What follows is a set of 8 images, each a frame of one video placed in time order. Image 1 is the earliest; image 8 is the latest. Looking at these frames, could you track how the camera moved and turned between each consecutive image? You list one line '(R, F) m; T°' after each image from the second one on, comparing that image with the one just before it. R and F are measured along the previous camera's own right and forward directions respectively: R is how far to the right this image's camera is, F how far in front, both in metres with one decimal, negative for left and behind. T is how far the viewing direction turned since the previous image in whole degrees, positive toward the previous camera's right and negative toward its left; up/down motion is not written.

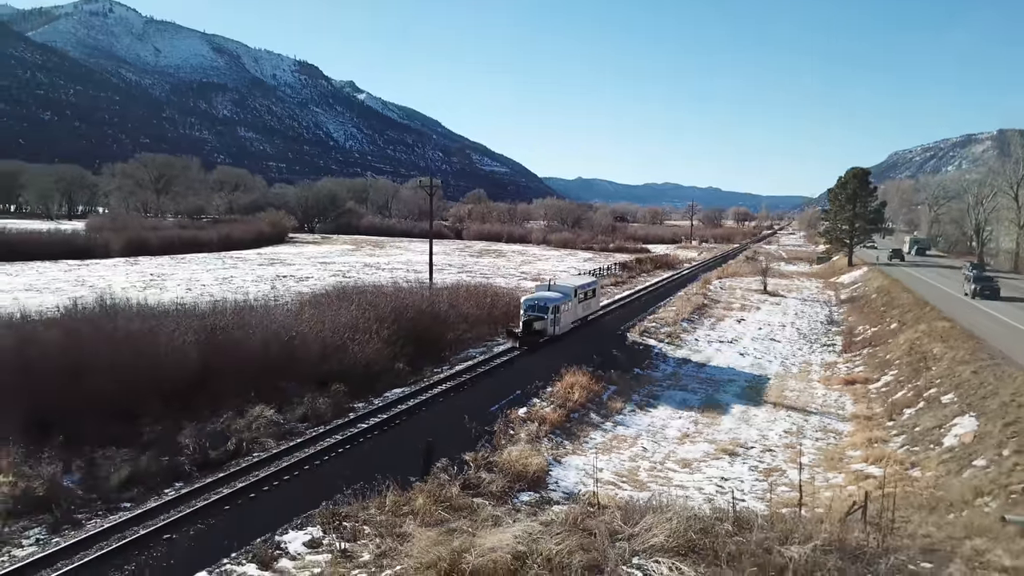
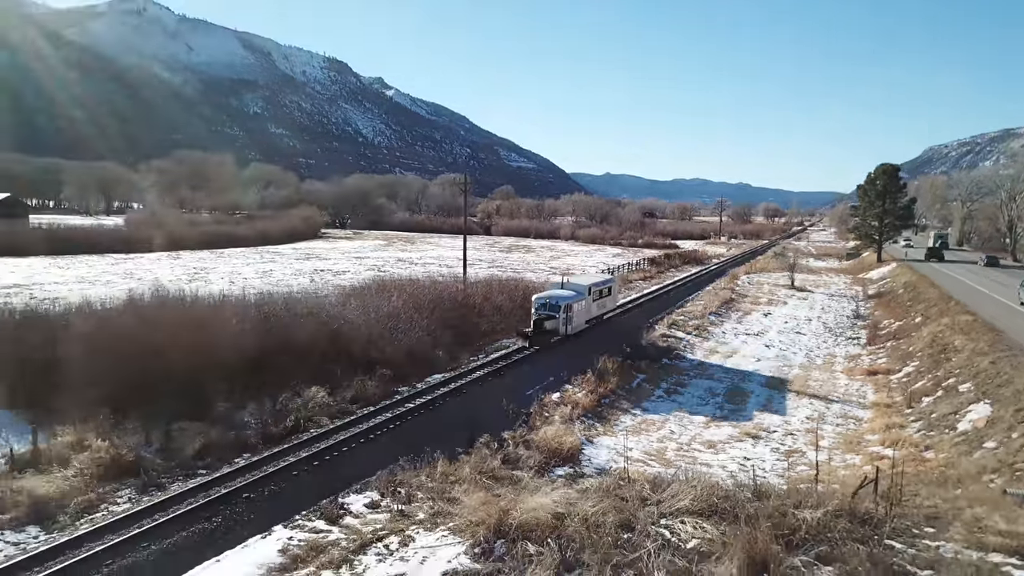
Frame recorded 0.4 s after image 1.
(-0.2, -1.2) m; -2°
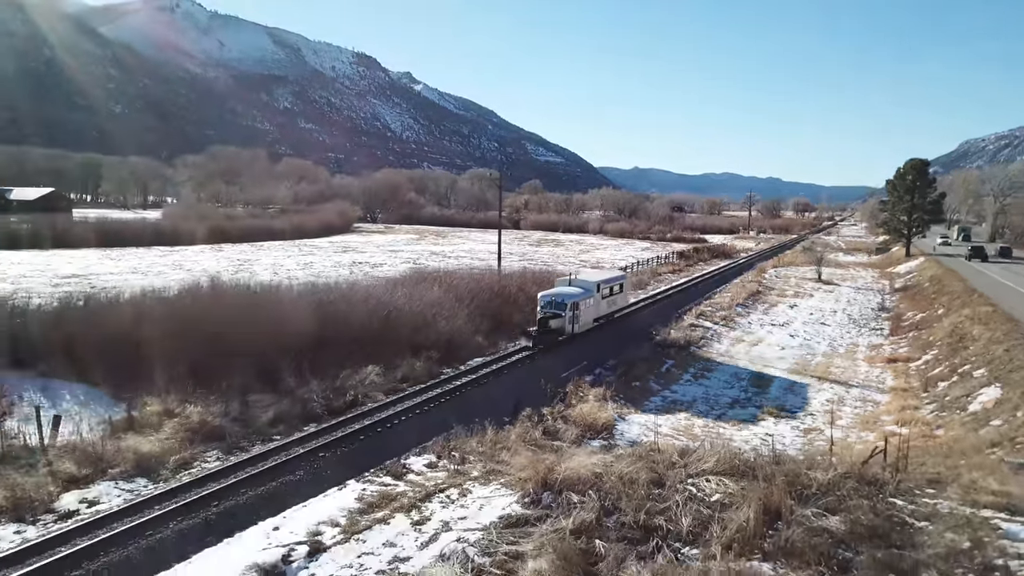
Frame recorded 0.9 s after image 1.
(-0.3, -1.5) m; -2°
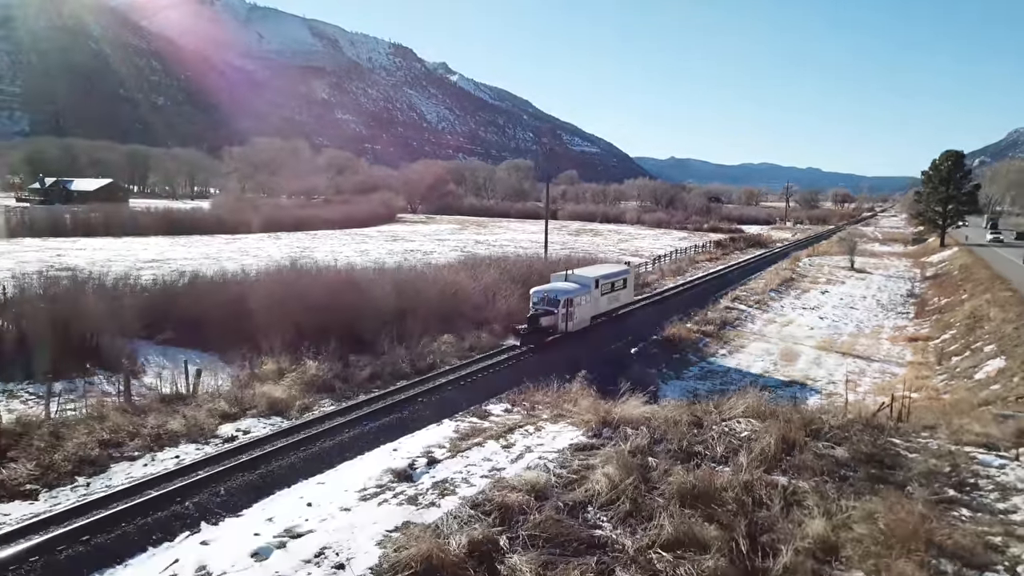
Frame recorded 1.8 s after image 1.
(-0.6, -2.9) m; -2°
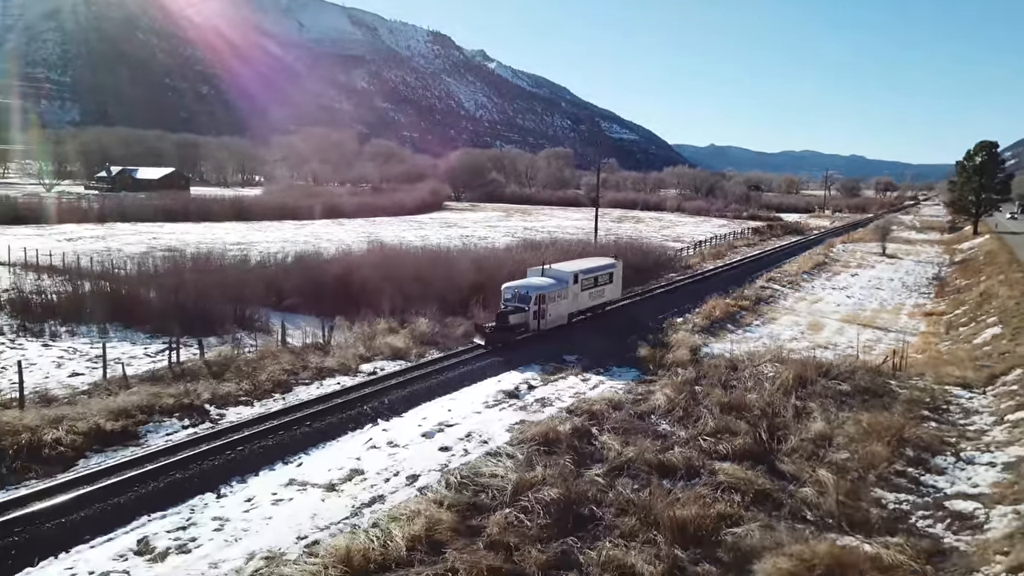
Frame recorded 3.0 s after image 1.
(-0.9, -4.3) m; -3°
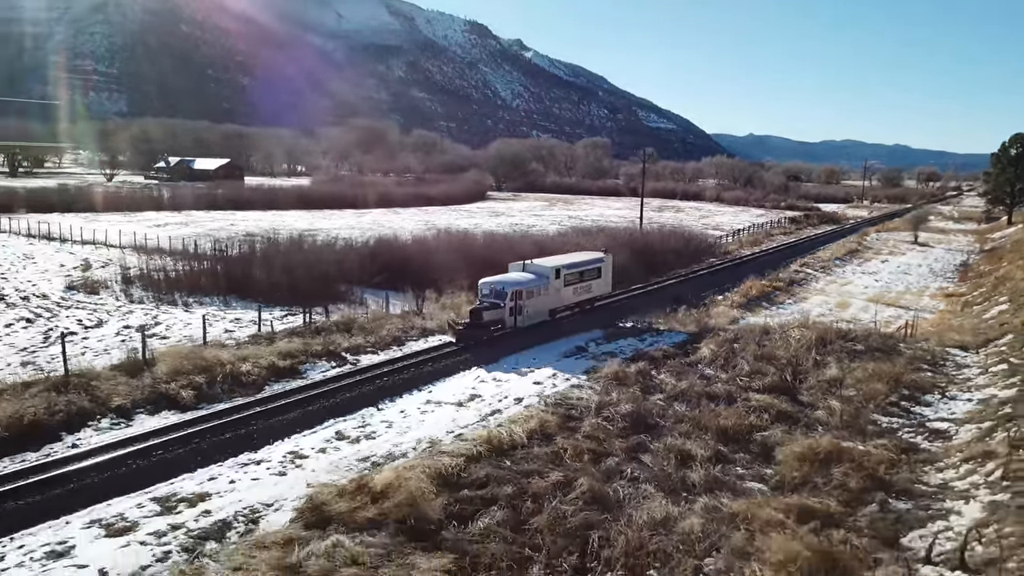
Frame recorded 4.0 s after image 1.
(-0.9, -4.0) m; -2°
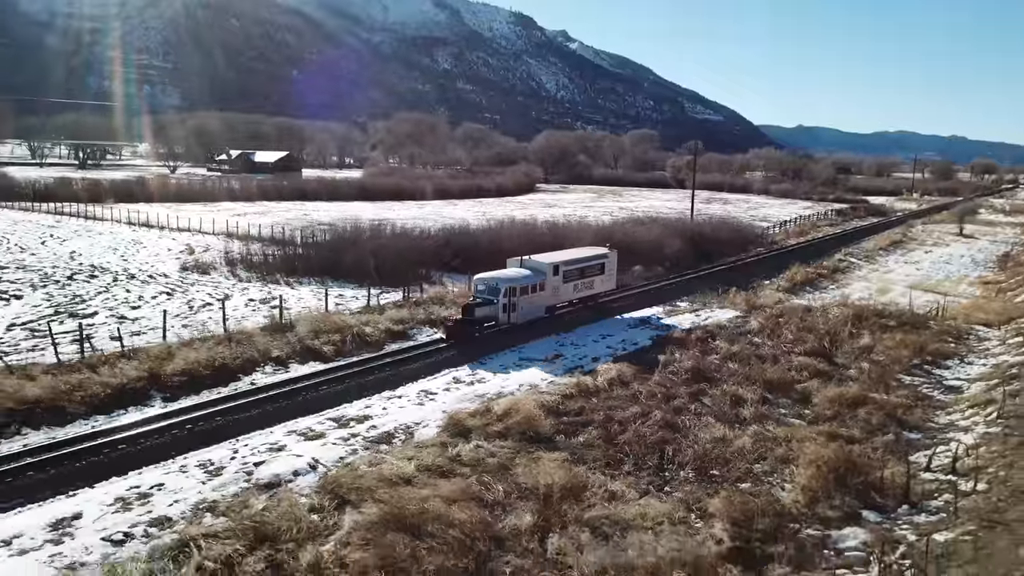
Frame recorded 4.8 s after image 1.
(-0.9, -3.4) m; -3°
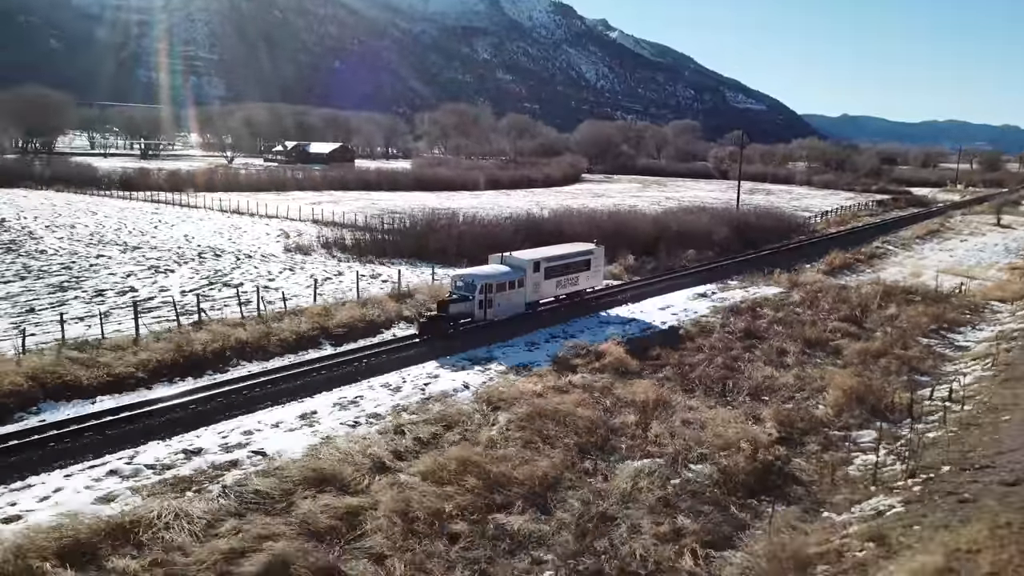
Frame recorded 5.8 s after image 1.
(-1.3, -4.4) m; -3°
